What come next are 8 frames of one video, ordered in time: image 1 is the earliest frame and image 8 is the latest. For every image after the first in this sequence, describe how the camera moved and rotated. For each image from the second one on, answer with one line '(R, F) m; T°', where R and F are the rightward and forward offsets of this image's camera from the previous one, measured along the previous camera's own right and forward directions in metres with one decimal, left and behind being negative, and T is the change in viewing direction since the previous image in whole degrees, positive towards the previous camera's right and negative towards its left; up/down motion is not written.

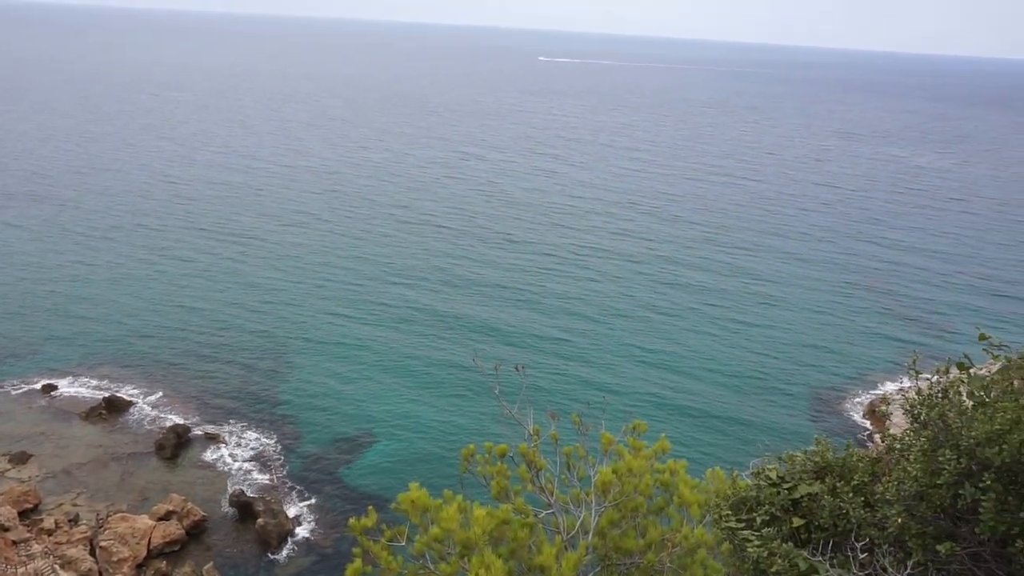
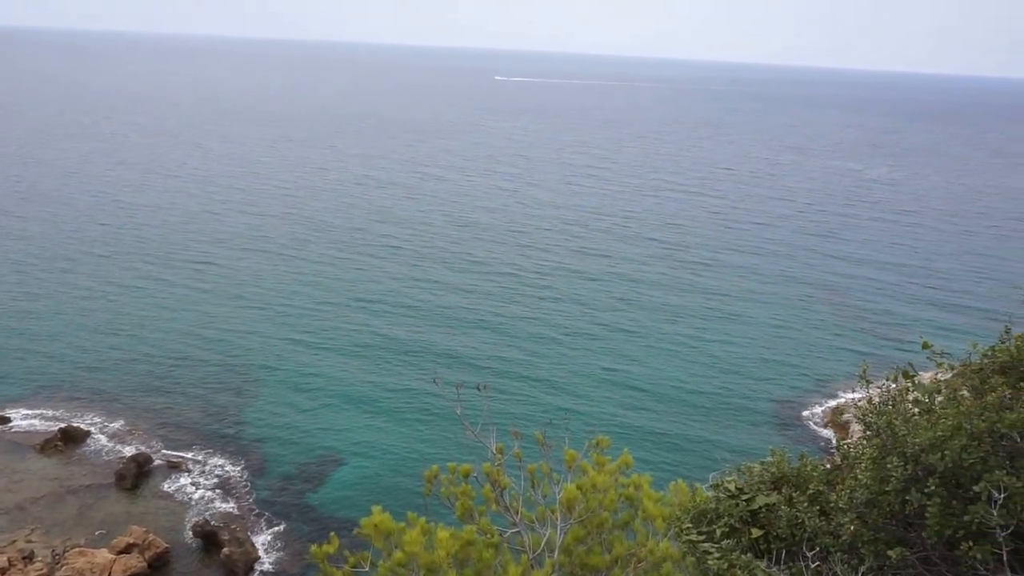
(+0.5, -0.2) m; +2°
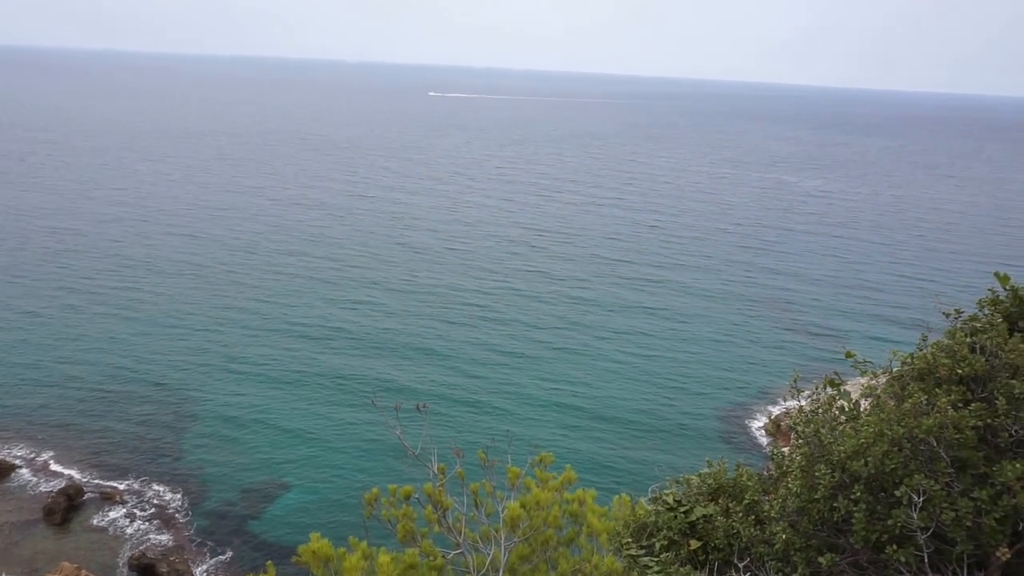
(+0.9, 0.0) m; +3°
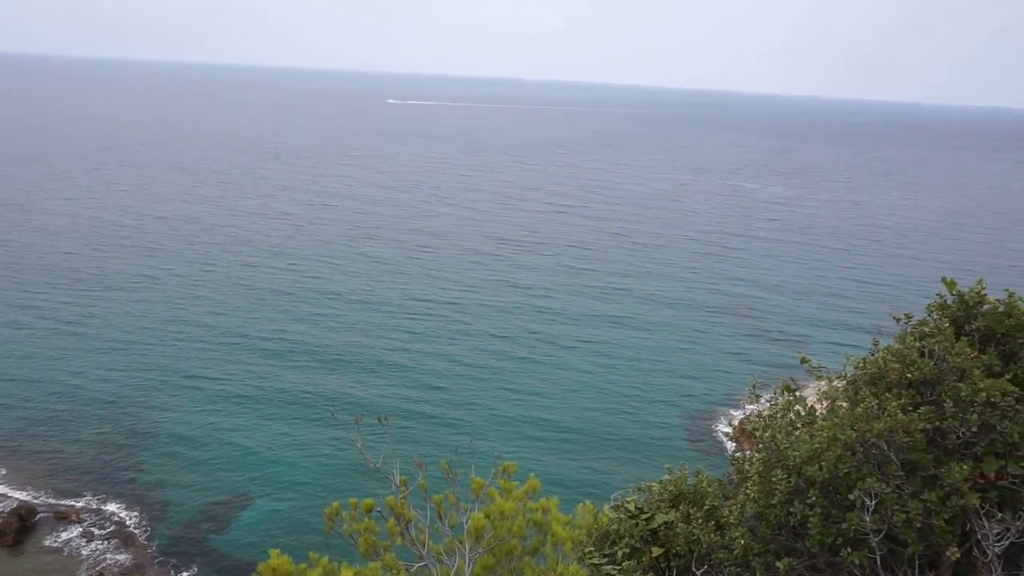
(+0.5, 0.0) m; +2°
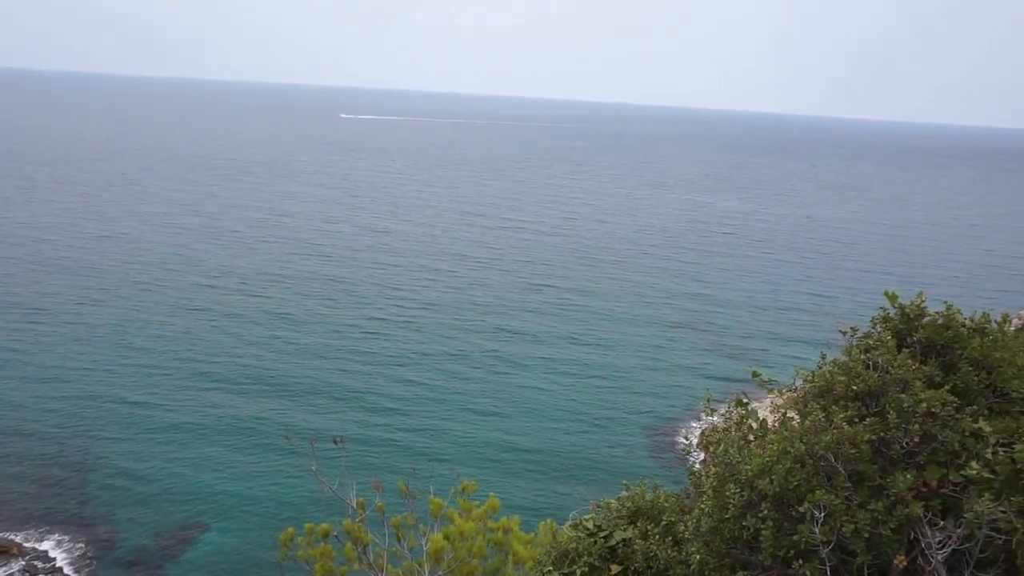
(+0.4, 0.0) m; +3°
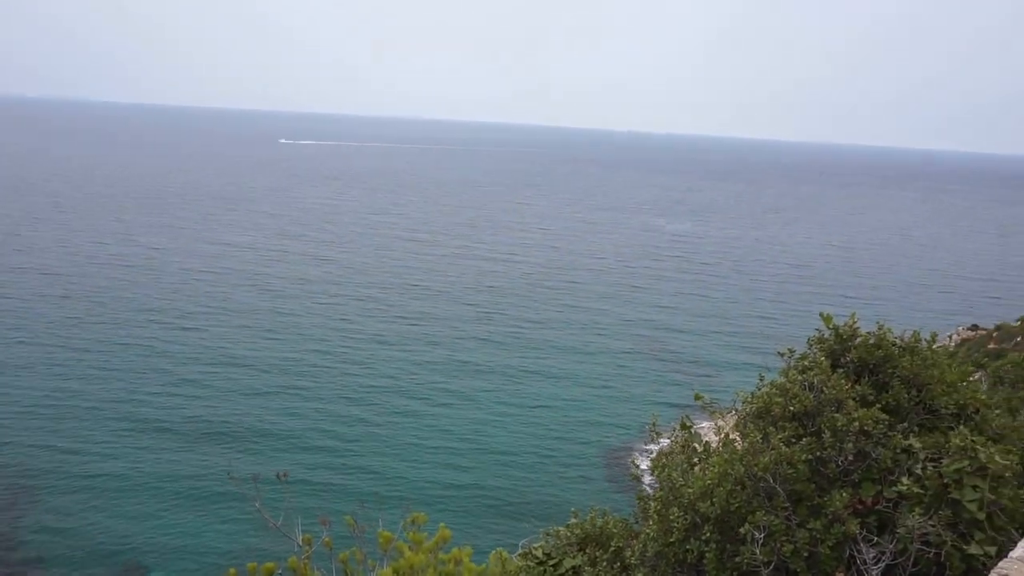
(+0.7, -0.1) m; +3°
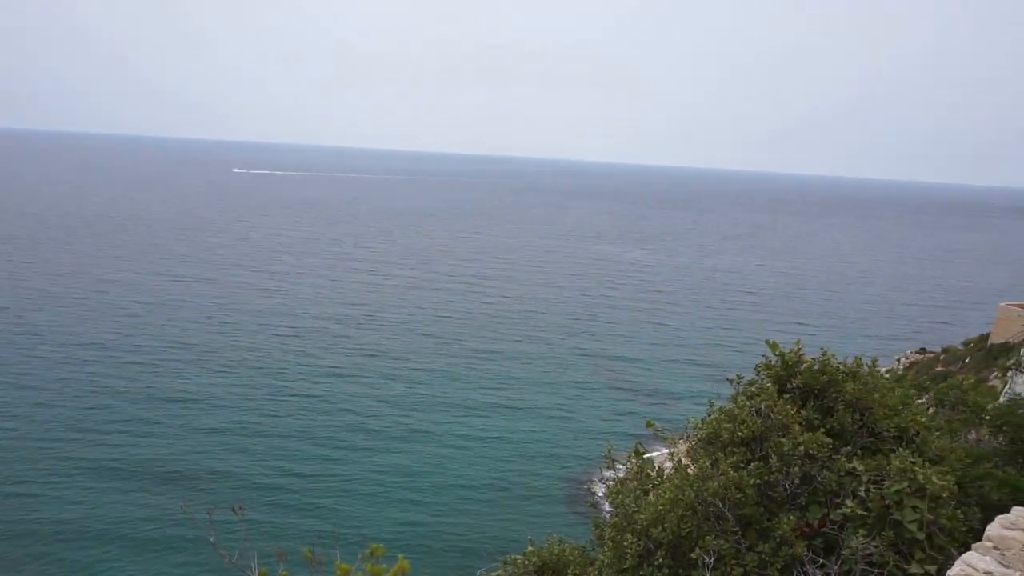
(+0.5, -0.4) m; +3°
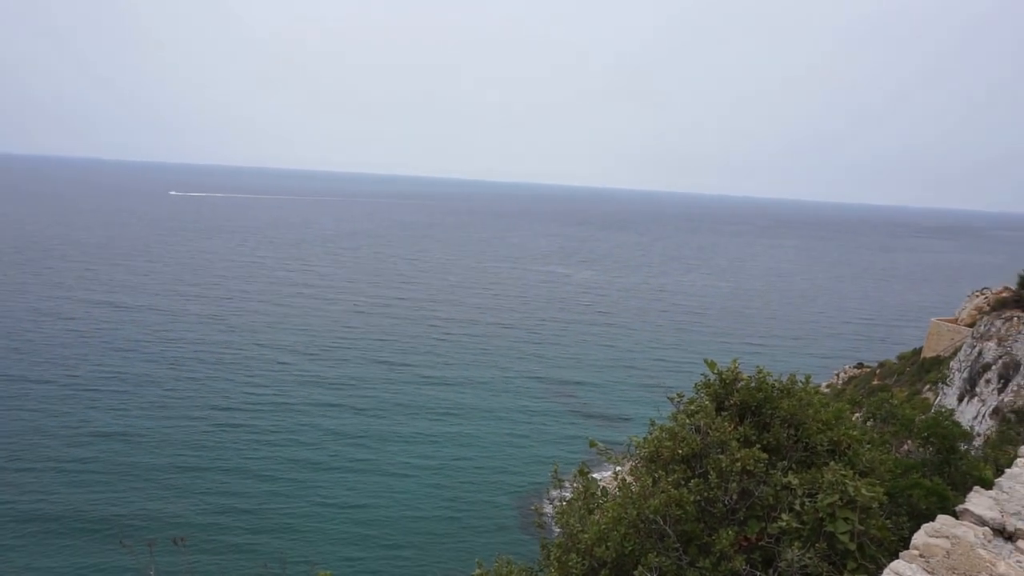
(+0.5, -0.3) m; +4°
